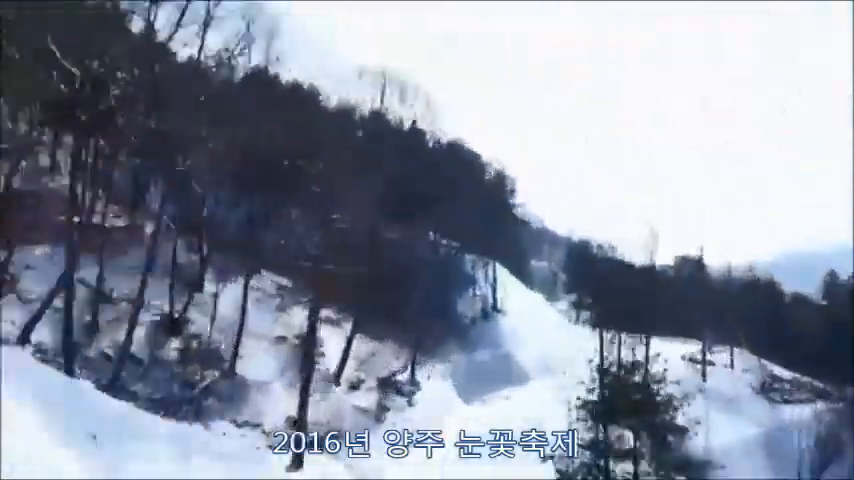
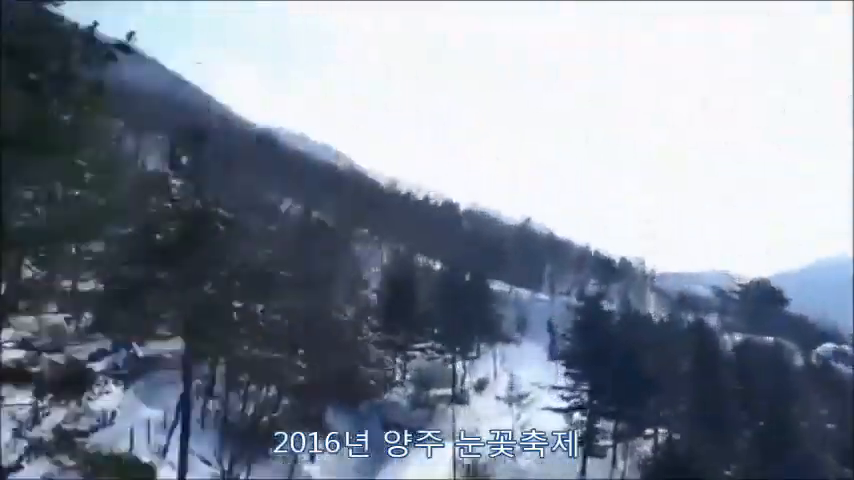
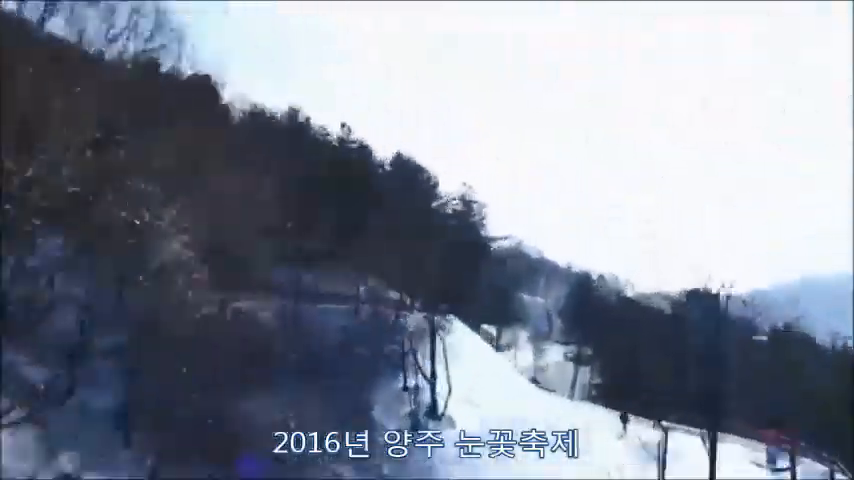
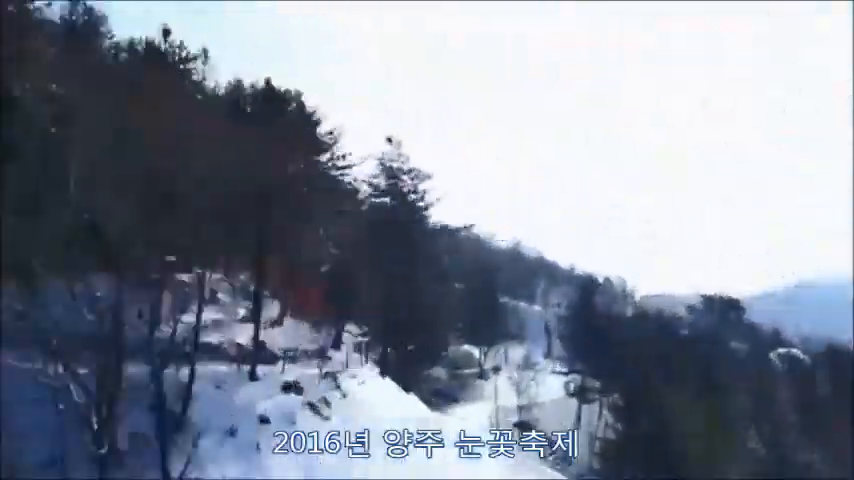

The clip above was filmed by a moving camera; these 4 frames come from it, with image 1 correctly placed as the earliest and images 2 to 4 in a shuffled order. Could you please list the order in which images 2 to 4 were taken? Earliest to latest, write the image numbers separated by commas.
3, 4, 2
